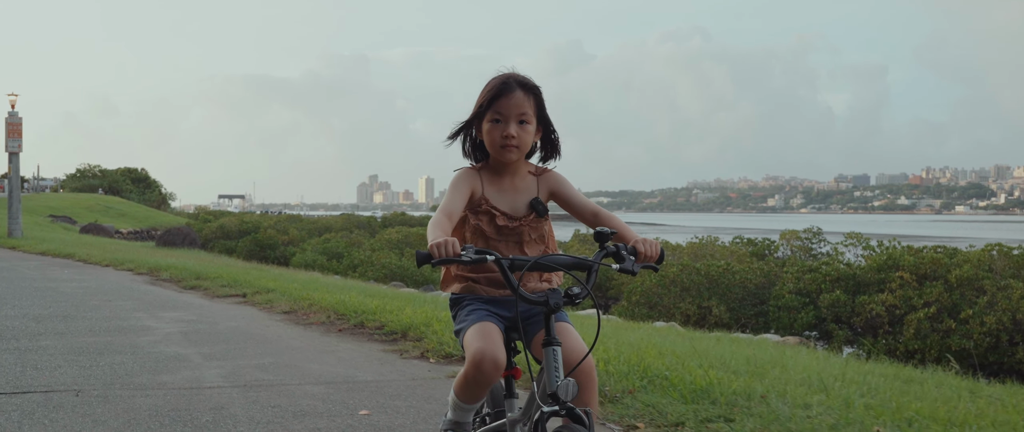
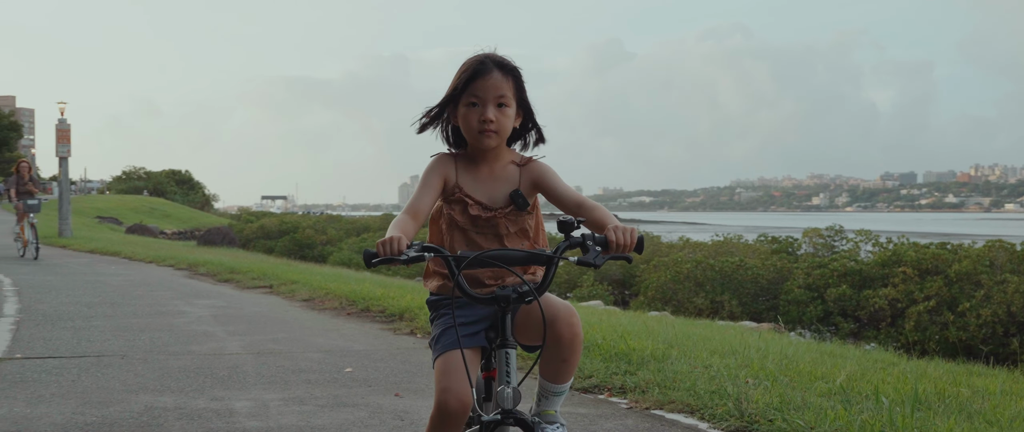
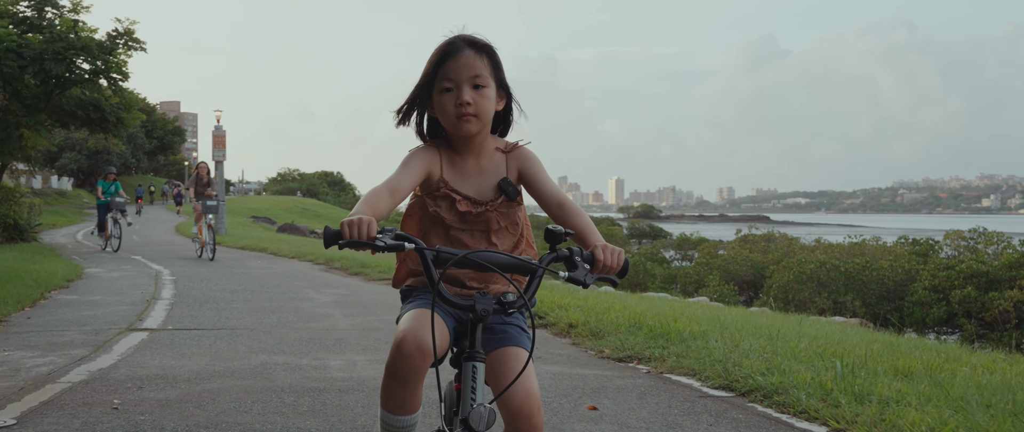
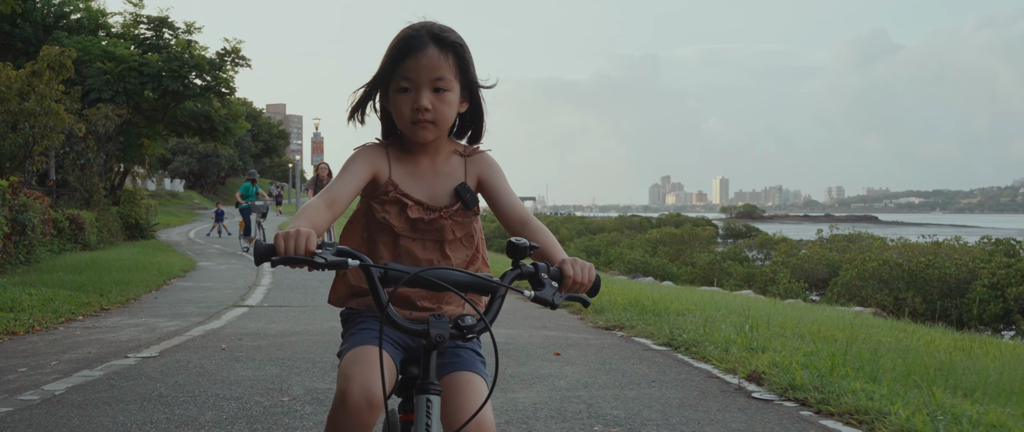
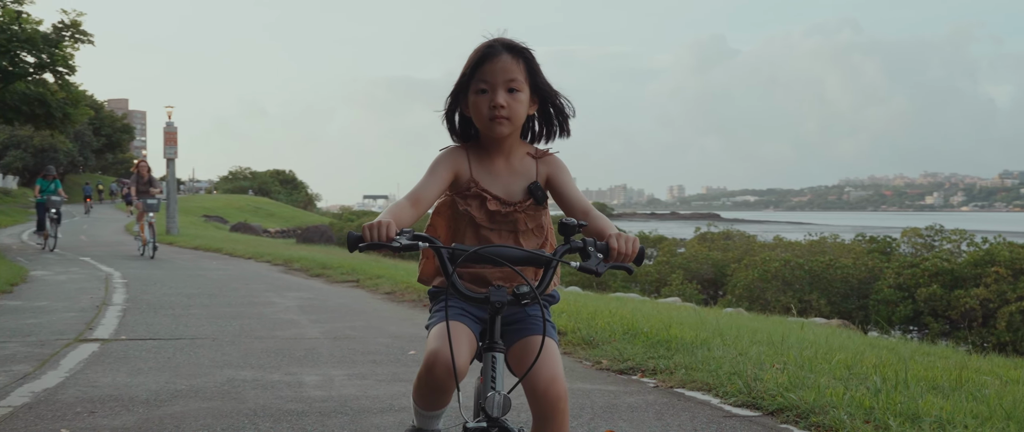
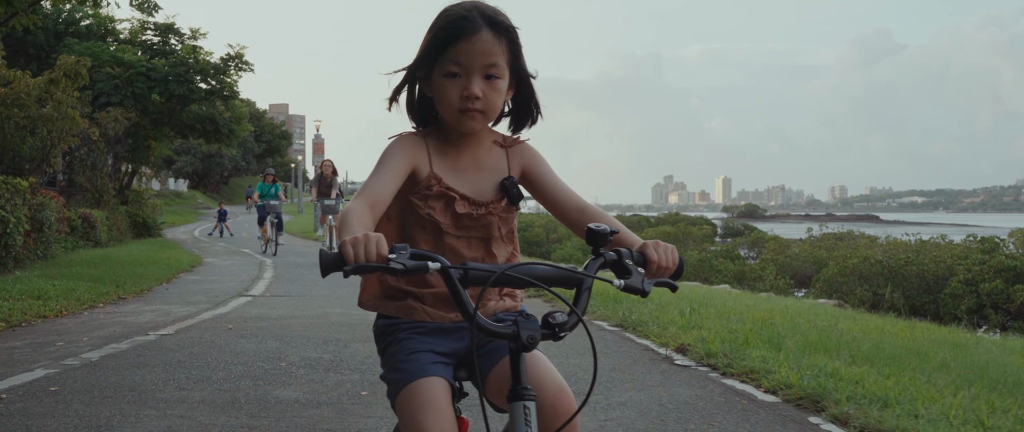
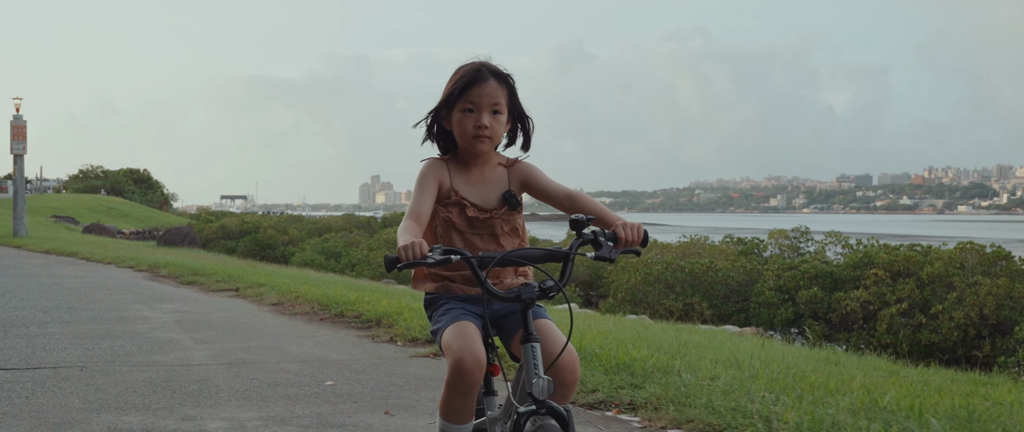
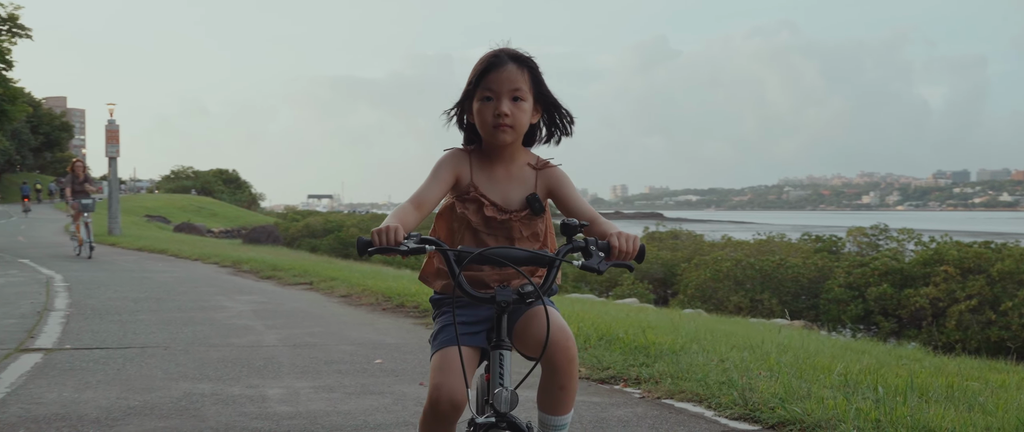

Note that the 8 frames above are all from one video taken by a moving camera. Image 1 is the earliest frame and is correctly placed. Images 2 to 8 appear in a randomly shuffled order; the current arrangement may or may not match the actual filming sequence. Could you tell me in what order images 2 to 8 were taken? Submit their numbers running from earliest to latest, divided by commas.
7, 2, 8, 5, 3, 4, 6
